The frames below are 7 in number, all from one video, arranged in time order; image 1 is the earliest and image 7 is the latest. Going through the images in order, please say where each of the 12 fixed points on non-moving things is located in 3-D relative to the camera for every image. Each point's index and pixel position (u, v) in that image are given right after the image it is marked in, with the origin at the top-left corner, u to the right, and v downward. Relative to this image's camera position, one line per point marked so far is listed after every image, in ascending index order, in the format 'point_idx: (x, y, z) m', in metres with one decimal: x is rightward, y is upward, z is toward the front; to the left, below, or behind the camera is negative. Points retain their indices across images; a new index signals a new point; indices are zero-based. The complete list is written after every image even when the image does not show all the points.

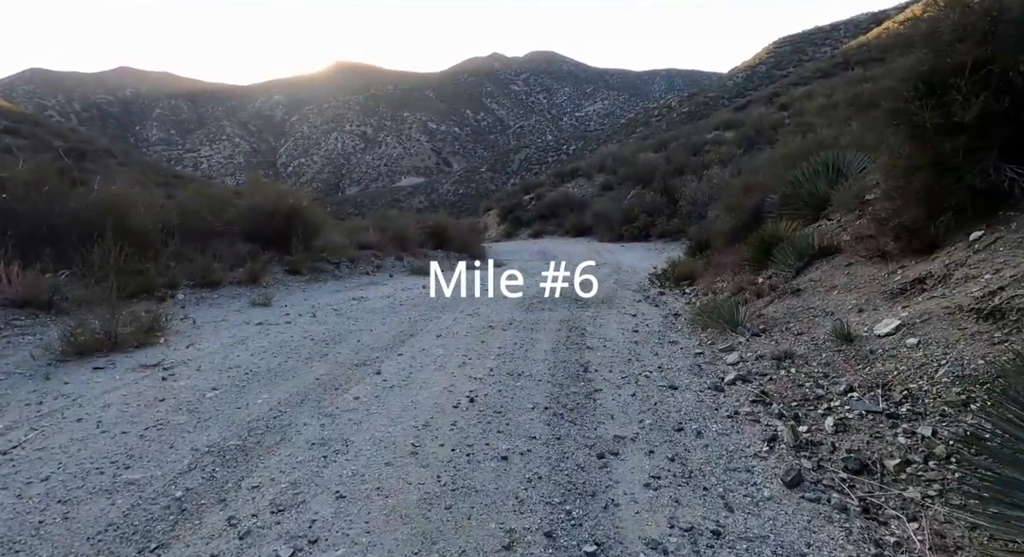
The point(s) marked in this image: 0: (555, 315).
0: (+0.6, -0.5, +8.7) m
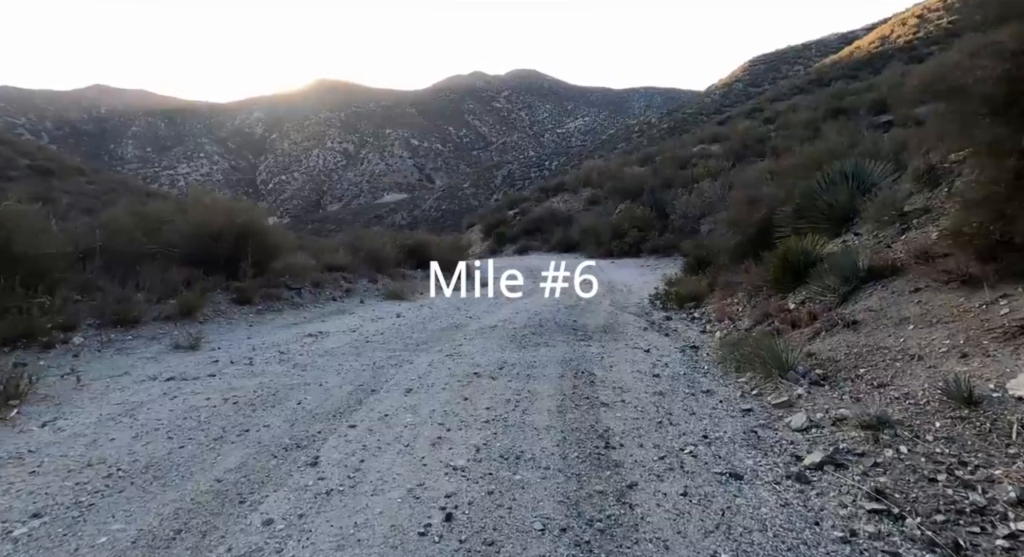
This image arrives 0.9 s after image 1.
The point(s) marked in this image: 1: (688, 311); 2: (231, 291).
0: (+0.5, -0.9, +7.2) m
1: (+3.8, -0.7, +12.9) m
2: (-4.6, -0.2, +9.6) m
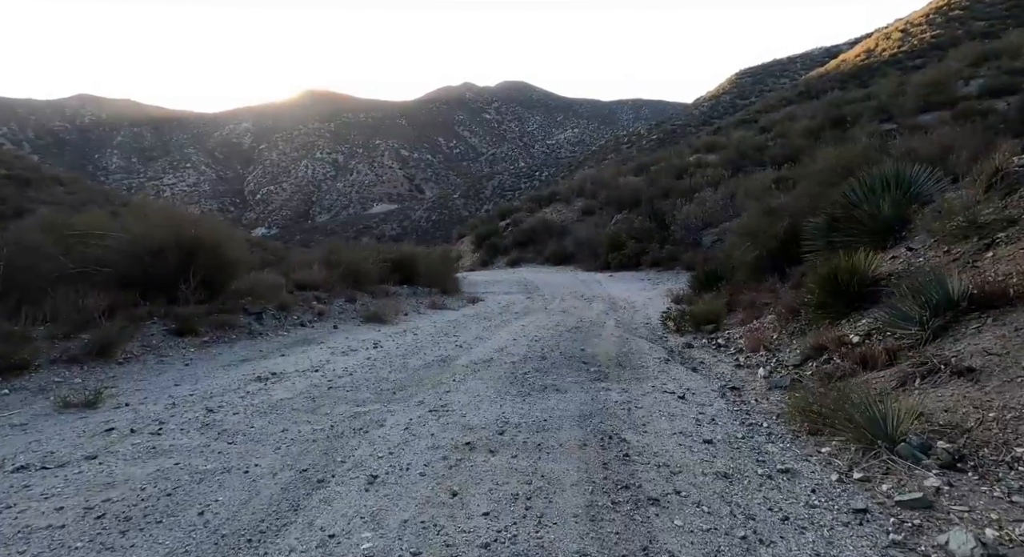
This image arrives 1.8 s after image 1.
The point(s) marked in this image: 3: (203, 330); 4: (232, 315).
0: (+0.5, -1.2, +5.7) m
1: (+3.7, -1.1, +11.4) m
2: (-4.6, -0.5, +8.0) m
3: (-4.1, -0.7, +7.9) m
4: (-4.1, -0.5, +8.8) m
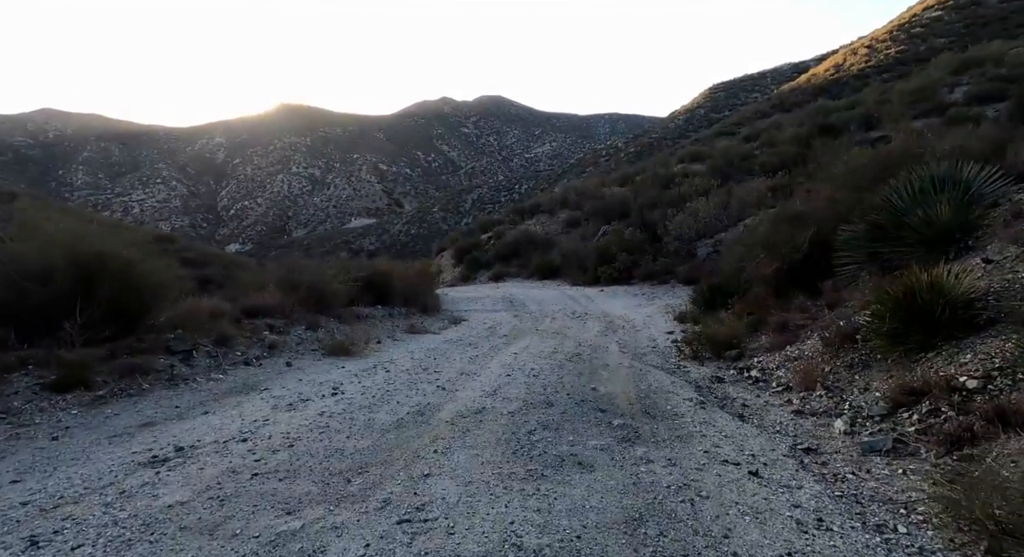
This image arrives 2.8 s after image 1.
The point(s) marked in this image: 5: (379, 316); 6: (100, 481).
0: (+0.5, -1.4, +3.9) m
1: (+3.6, -1.4, +9.7) m
2: (-4.6, -0.9, +6.1) m
3: (-4.1, -1.0, +6.0) m
4: (-4.2, -0.9, +6.9) m
5: (-3.6, -1.0, +16.1) m
6: (-2.7, -1.3, +3.9) m
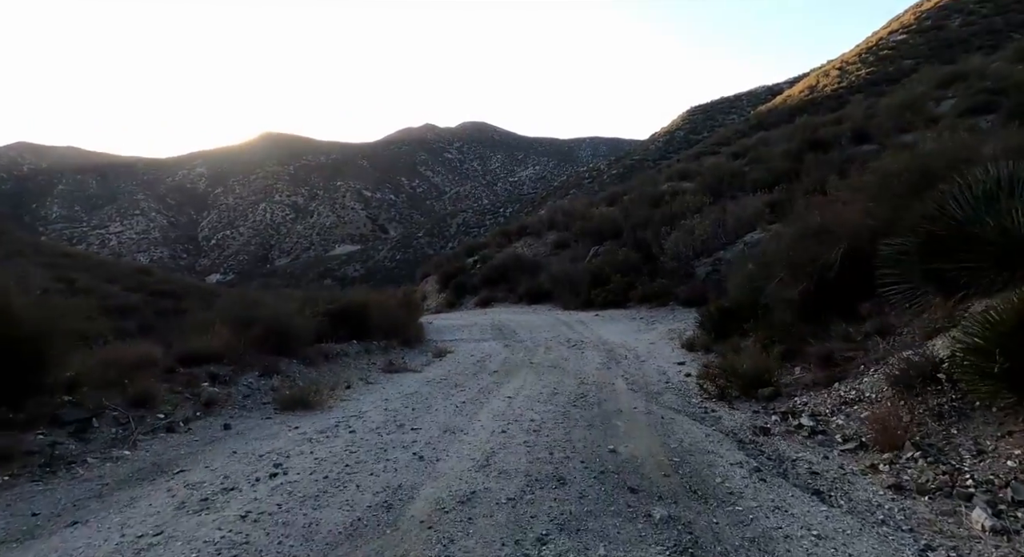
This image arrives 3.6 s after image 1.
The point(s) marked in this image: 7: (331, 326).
0: (+0.6, -1.6, +2.2) m
1: (+3.5, -1.8, +8.1) m
2: (-4.6, -1.3, +4.3) m
3: (-4.1, -1.4, +4.2) m
4: (-4.2, -1.3, +5.1) m
5: (-3.8, -1.8, +14.4) m
6: (-2.6, -1.6, +2.1) m
7: (-4.8, -1.3, +15.8) m
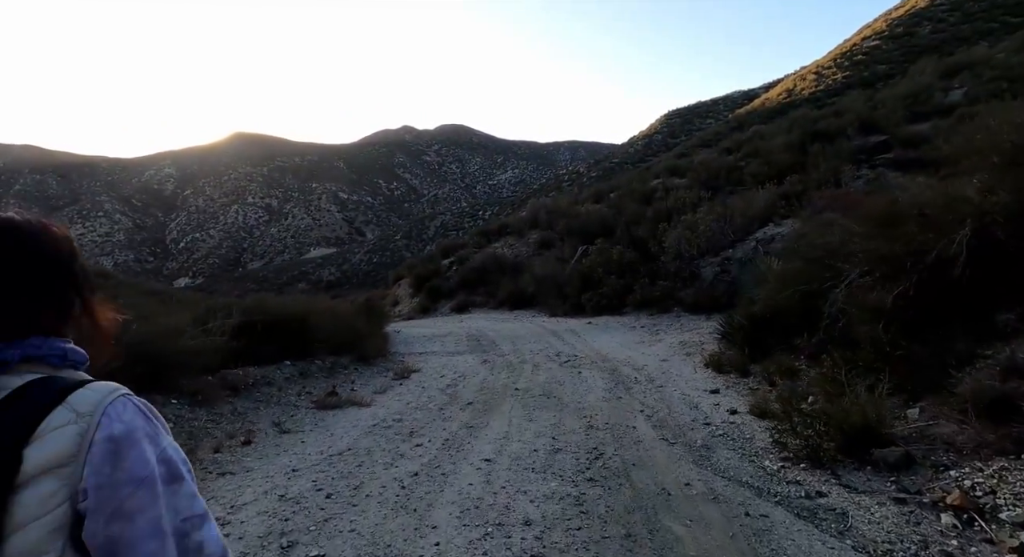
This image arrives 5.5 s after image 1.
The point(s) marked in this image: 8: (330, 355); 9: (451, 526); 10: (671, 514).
0: (+0.6, -1.6, -1.1) m
1: (+3.4, -1.8, +4.9) m
2: (-4.7, -1.3, +0.8) m
3: (-4.2, -1.4, +0.8) m
4: (-4.3, -1.3, +1.7) m
5: (-4.2, -1.8, +10.9) m
6: (-2.6, -1.6, -1.3) m
7: (-5.2, -1.3, +12.3) m
8: (-3.9, -1.8, +13.2) m
9: (-0.5, -1.8, +4.4) m
10: (+1.3, -1.9, +4.7) m
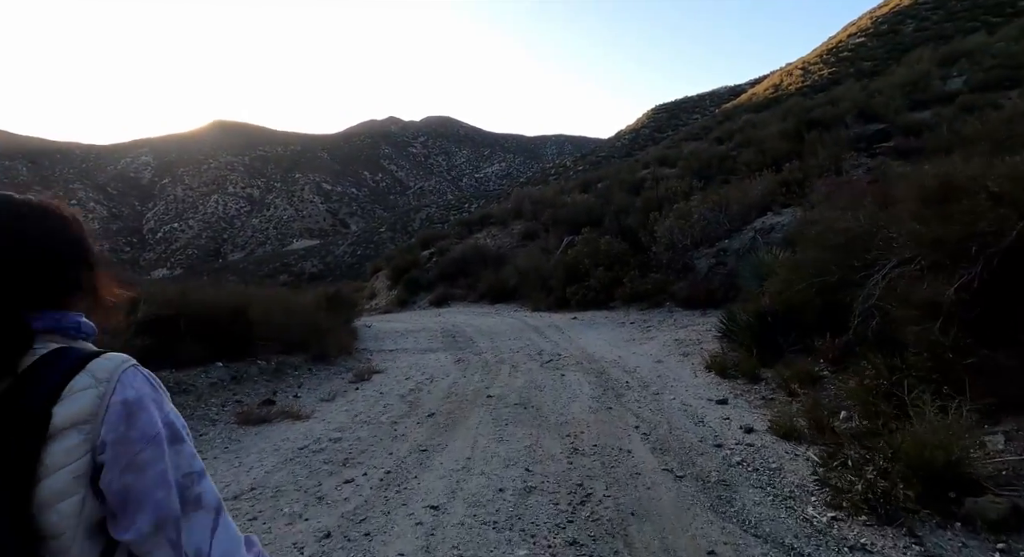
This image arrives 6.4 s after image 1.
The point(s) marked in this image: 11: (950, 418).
0: (+0.5, -1.5, -2.7) m
1: (+3.0, -1.7, +3.3) m
2: (-4.9, -1.2, -1.0) m
3: (-4.4, -1.3, -1.0) m
4: (-4.5, -1.2, -0.1) m
5: (-4.6, -1.6, +9.1) m
6: (-2.7, -1.5, -3.0) m
7: (-5.7, -1.1, +10.5) m
8: (-4.4, -1.5, +11.4) m
9: (-0.8, -1.7, +2.8) m
10: (+1.0, -1.7, +3.0) m
11: (+3.7, -1.2, +4.8) m
